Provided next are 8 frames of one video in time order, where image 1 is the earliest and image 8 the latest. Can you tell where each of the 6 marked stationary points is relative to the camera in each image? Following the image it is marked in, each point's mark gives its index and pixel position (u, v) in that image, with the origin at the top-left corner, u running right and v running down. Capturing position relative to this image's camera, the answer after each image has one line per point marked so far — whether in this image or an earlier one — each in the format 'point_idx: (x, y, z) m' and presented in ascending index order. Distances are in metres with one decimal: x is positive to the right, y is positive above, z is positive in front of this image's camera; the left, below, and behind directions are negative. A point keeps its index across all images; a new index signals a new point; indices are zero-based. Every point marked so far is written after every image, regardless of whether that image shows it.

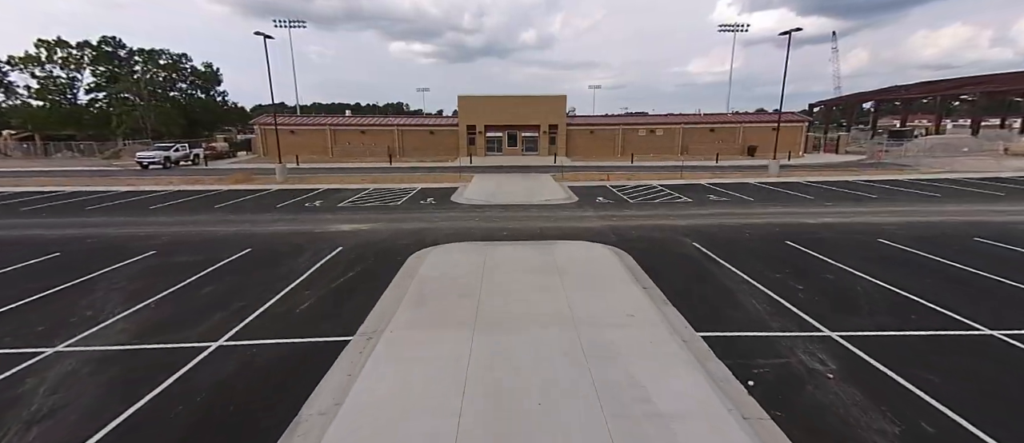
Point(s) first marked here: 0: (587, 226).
0: (+2.3, -0.1, +11.9) m
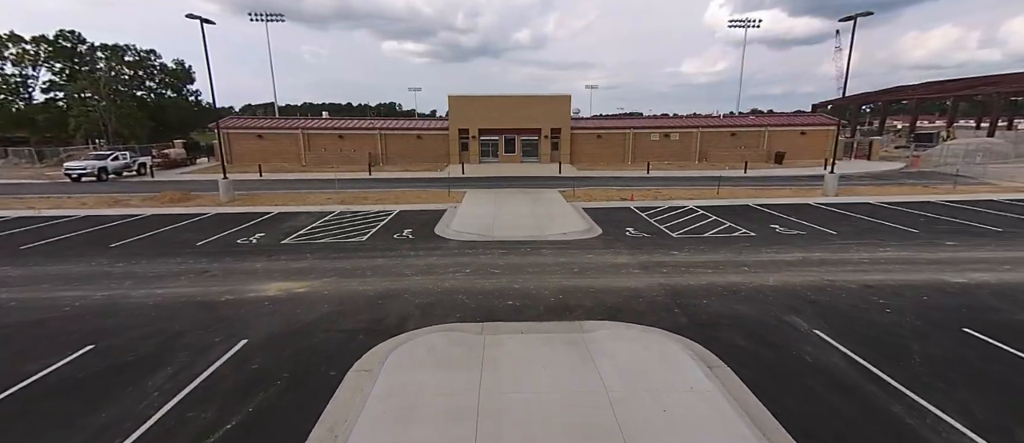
0: (+2.5, -1.3, +8.1) m
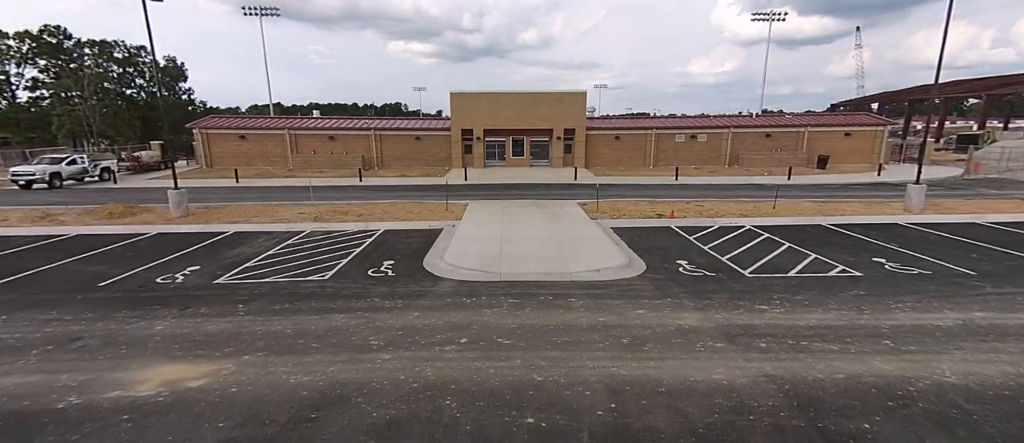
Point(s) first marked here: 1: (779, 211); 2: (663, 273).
0: (+2.7, -2.0, +5.0) m
1: (+9.6, +0.4, +14.0) m
2: (+3.3, -1.1, +8.5) m
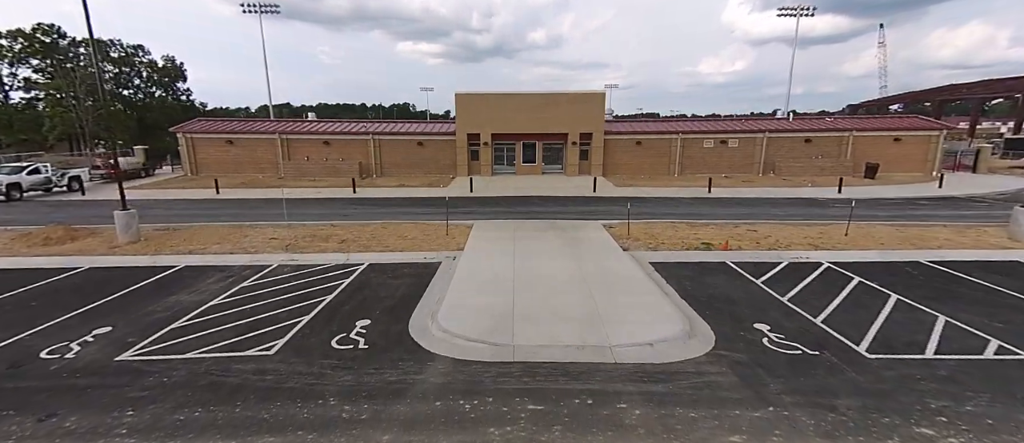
0: (+2.9, -2.9, +2.6) m
1: (+10.0, -0.5, +11.4) m
2: (+3.6, -2.0, +6.0) m
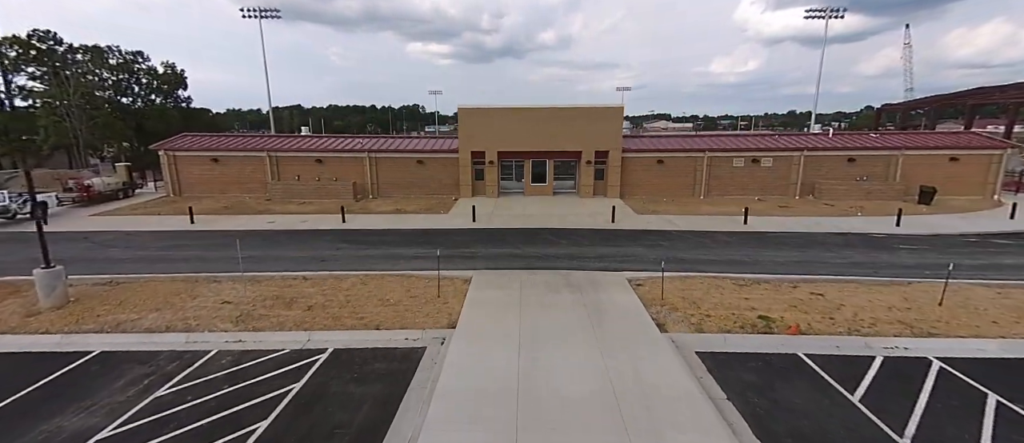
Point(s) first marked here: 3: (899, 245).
0: (+2.8, -4.4, +0.2) m
1: (+10.1, -2.1, +9.0) m
2: (+3.6, -3.5, +3.7) m
3: (+14.0, -0.8, +14.0) m
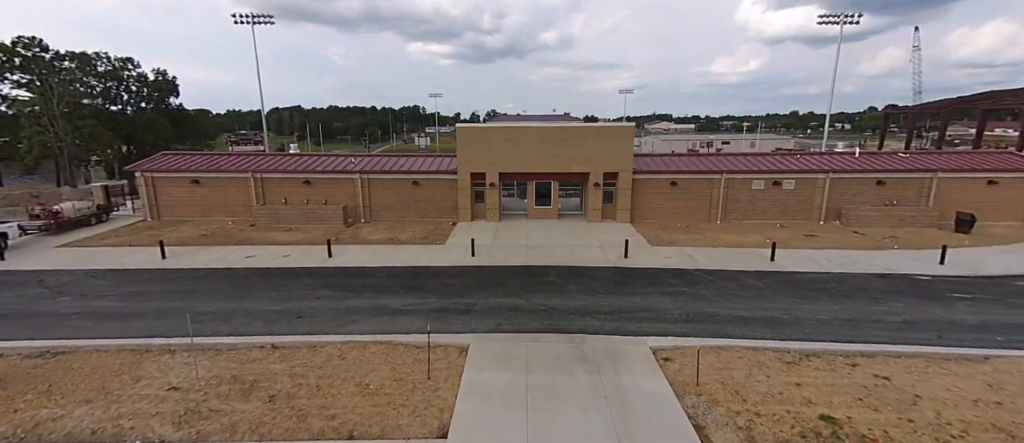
0: (+2.9, -5.9, -1.4) m
1: (+10.2, -3.5, +7.3) m
2: (+3.6, -4.9, +2.1) m
3: (+14.1, -2.2, +12.4) m
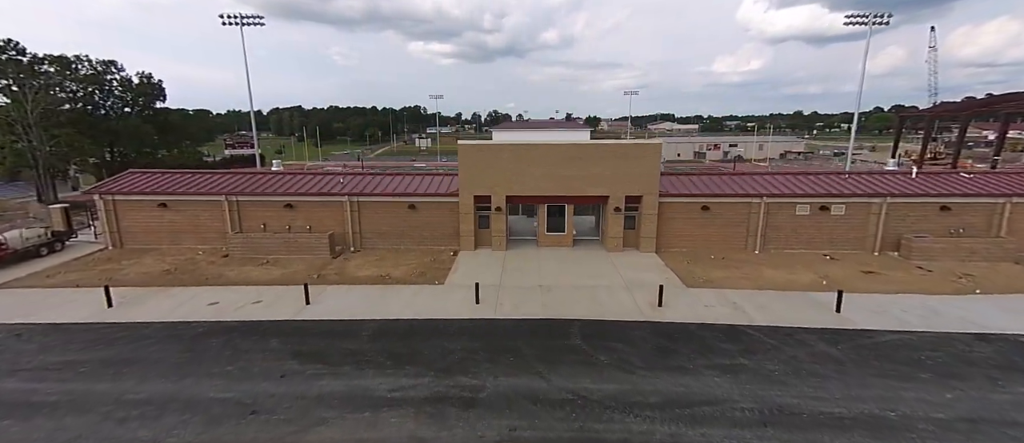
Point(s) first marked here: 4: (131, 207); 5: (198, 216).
0: (+3.3, -7.3, -4.0) m
1: (+10.6, -5.0, +4.7) m
2: (+4.0, -6.4, -0.5) m
3: (+14.5, -3.7, +9.8) m
4: (-18.8, +0.7, +19.1) m
5: (-15.4, +0.3, +19.1) m
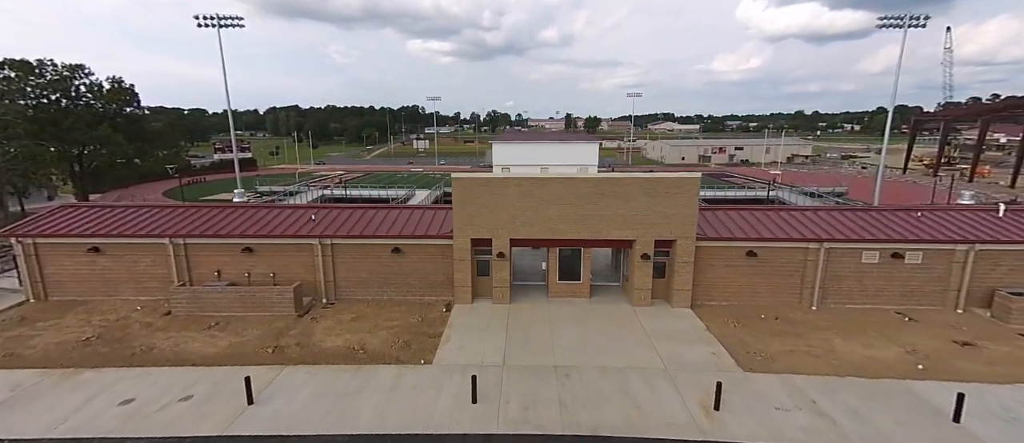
0: (+3.5, -9.4, -7.3) m
1: (+10.8, -7.0, +1.4) m
2: (+4.3, -8.4, -3.8) m
3: (+14.7, -5.7, +6.5) m
4: (-18.6, -1.2, +15.8) m
5: (-15.2, -1.7, +15.8) m
